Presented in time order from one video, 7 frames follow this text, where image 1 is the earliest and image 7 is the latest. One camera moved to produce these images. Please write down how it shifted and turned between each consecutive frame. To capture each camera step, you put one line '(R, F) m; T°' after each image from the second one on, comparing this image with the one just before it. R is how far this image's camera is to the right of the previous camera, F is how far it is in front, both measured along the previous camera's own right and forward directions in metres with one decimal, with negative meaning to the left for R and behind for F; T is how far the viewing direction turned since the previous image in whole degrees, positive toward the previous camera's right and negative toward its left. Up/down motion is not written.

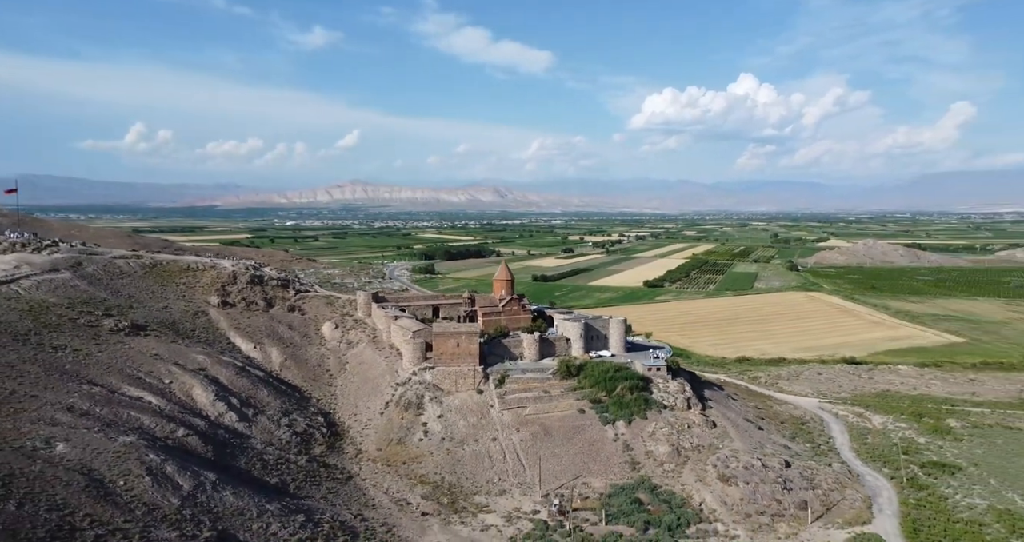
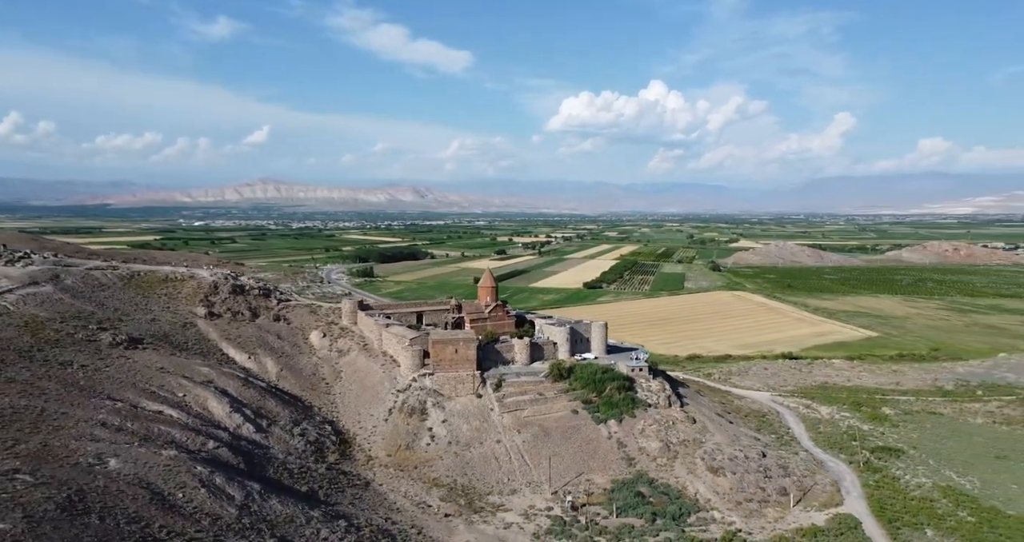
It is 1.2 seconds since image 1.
(-3.0, -0.9) m; +7°
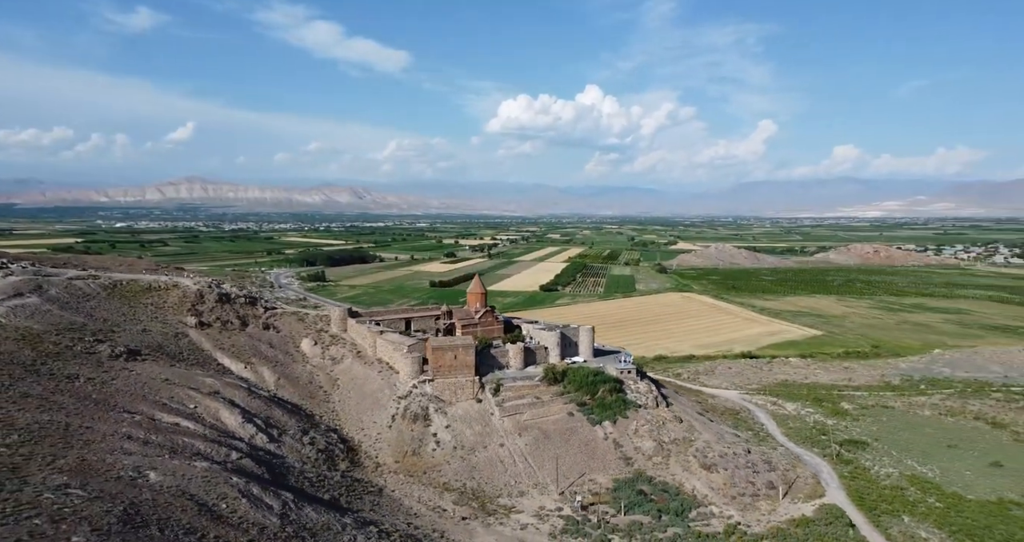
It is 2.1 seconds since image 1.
(-2.3, -0.5) m; +5°
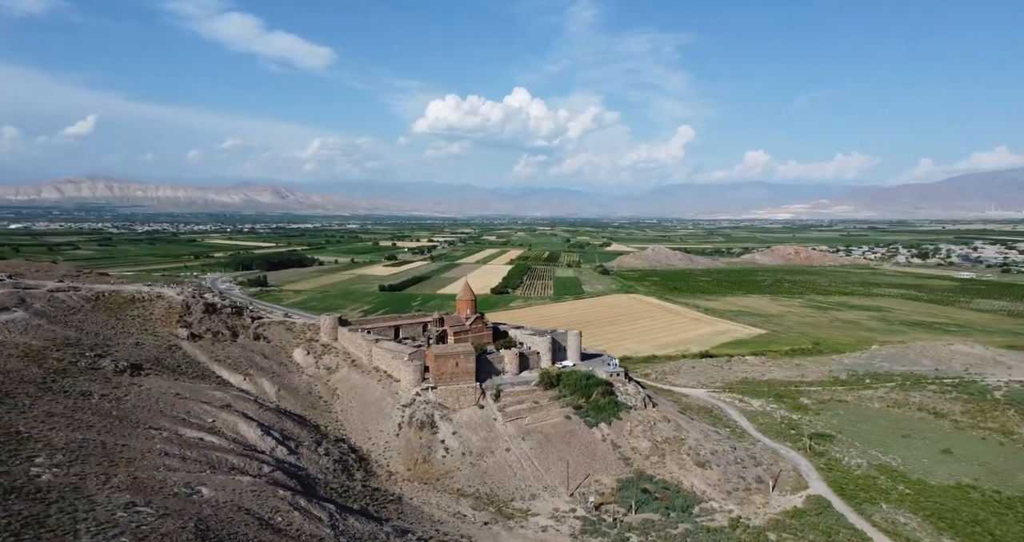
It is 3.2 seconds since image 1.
(-2.7, -0.4) m; +6°
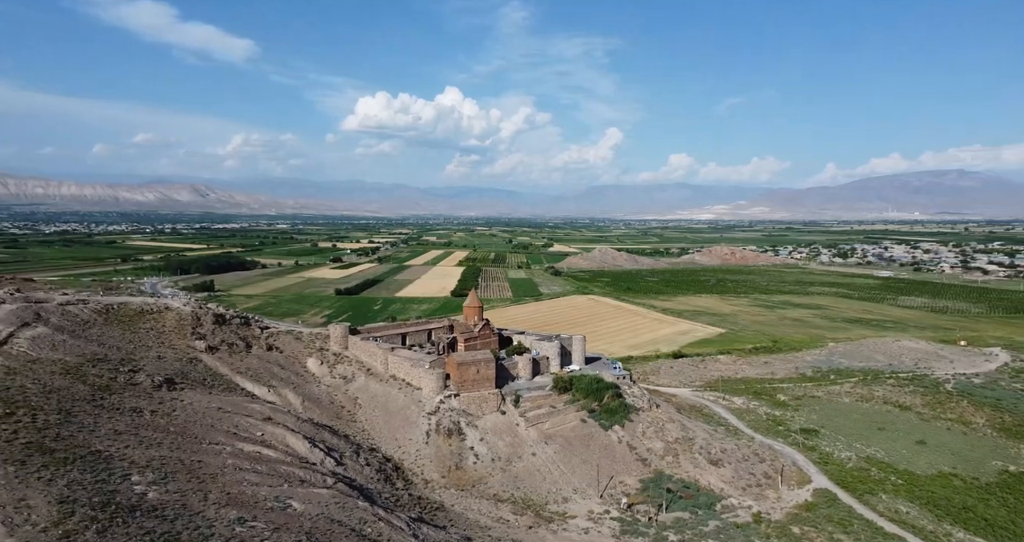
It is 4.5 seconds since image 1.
(-3.3, -0.3) m; +5°
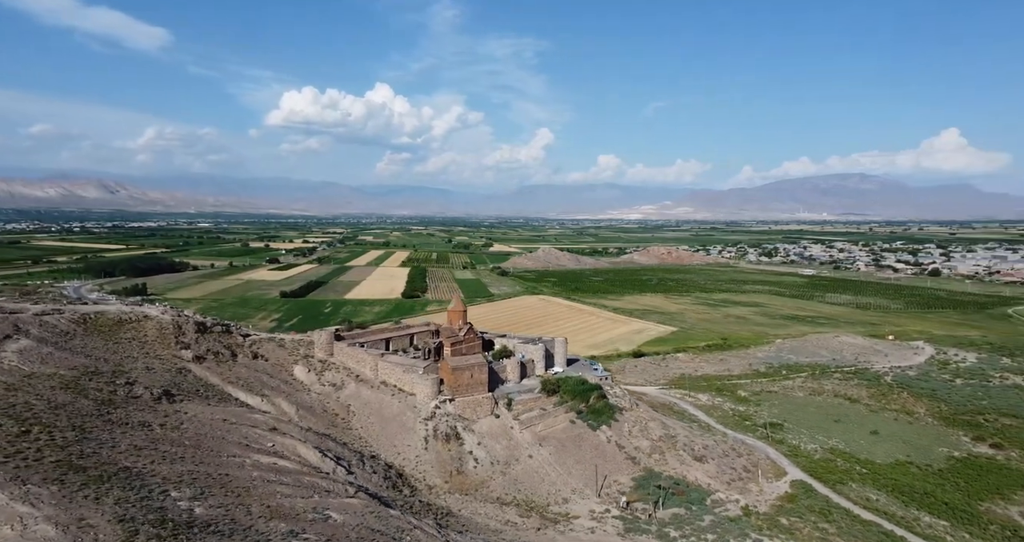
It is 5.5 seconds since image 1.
(-2.3, -0.1) m; +5°
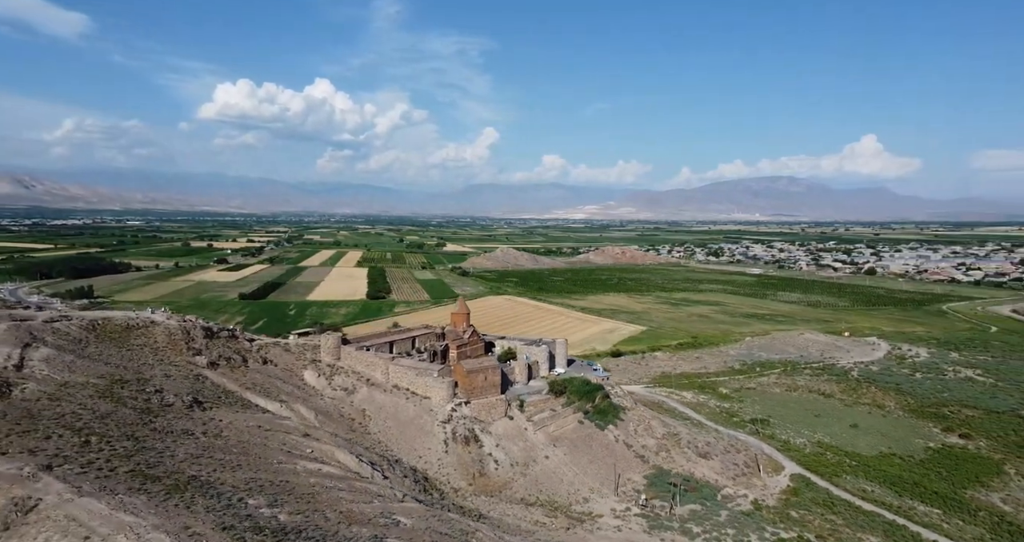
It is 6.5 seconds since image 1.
(-2.6, -0.1) m; +4°
